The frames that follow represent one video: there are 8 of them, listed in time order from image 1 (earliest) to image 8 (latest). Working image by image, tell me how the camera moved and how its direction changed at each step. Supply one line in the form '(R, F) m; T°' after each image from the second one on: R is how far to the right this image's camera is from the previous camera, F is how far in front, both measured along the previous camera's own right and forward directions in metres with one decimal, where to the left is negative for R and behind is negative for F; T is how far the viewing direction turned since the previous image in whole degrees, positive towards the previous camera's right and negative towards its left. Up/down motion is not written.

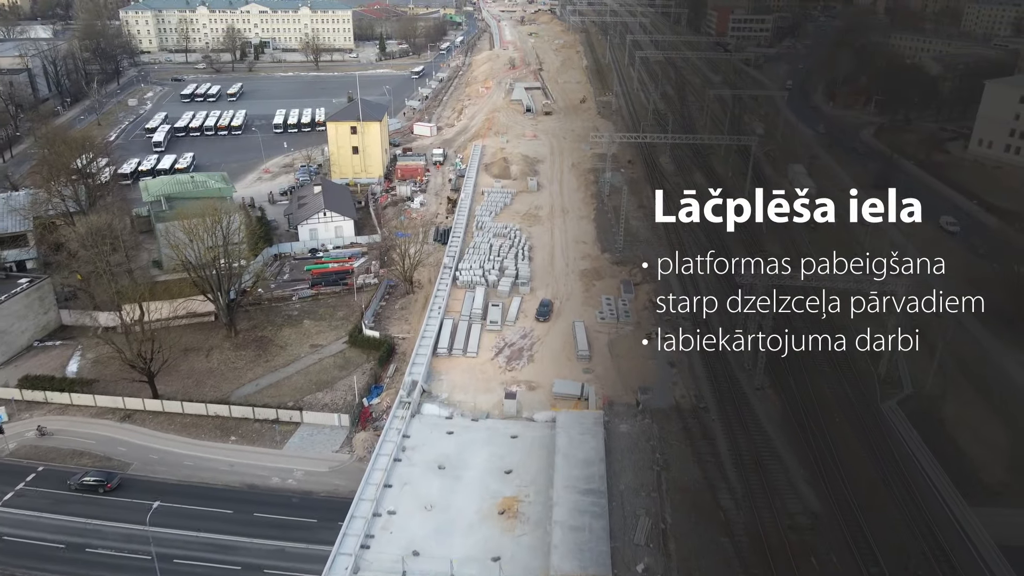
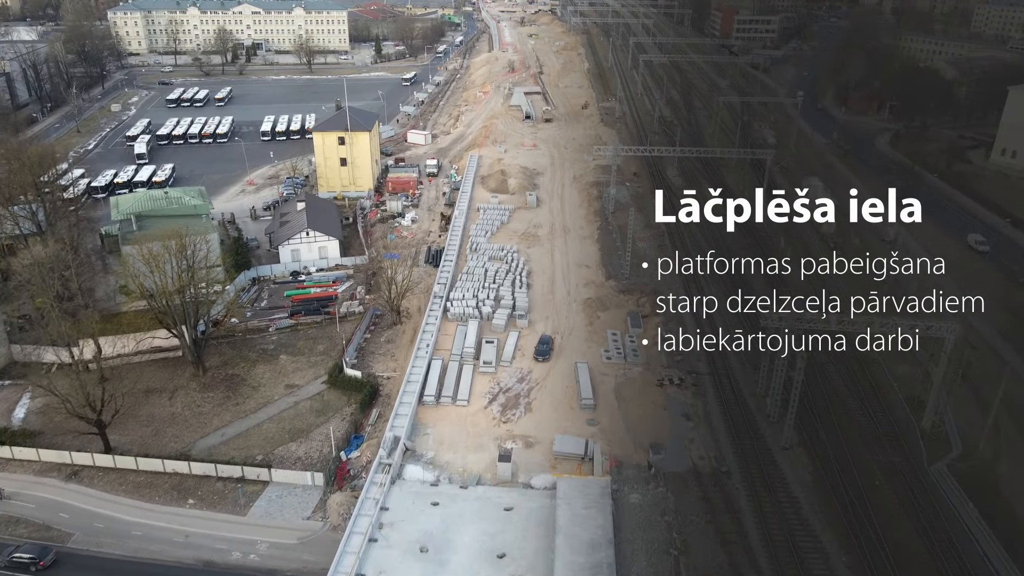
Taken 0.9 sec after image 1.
(+0.1, +1.8) m; 0°
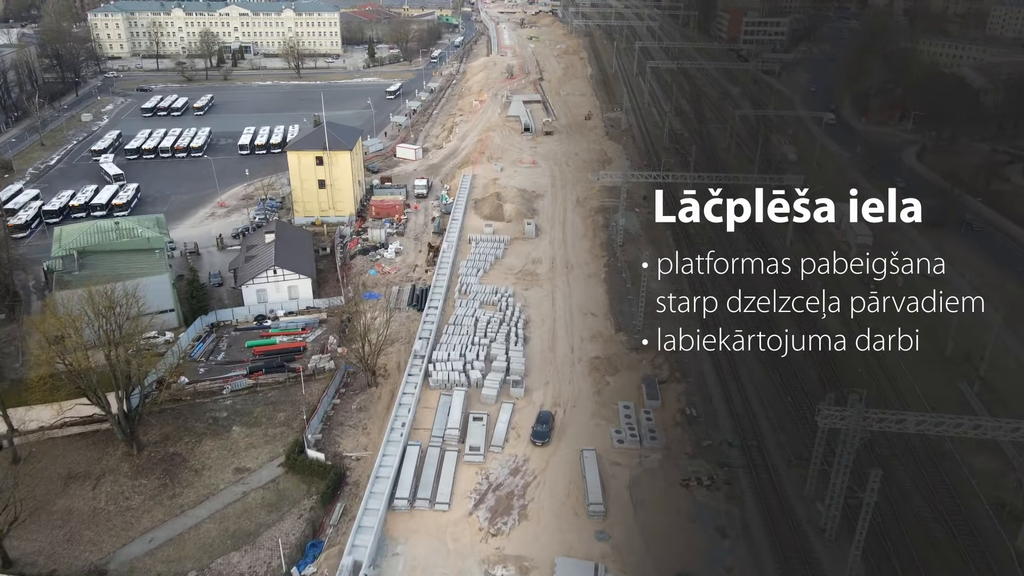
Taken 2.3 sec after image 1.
(+0.2, +2.8) m; 0°
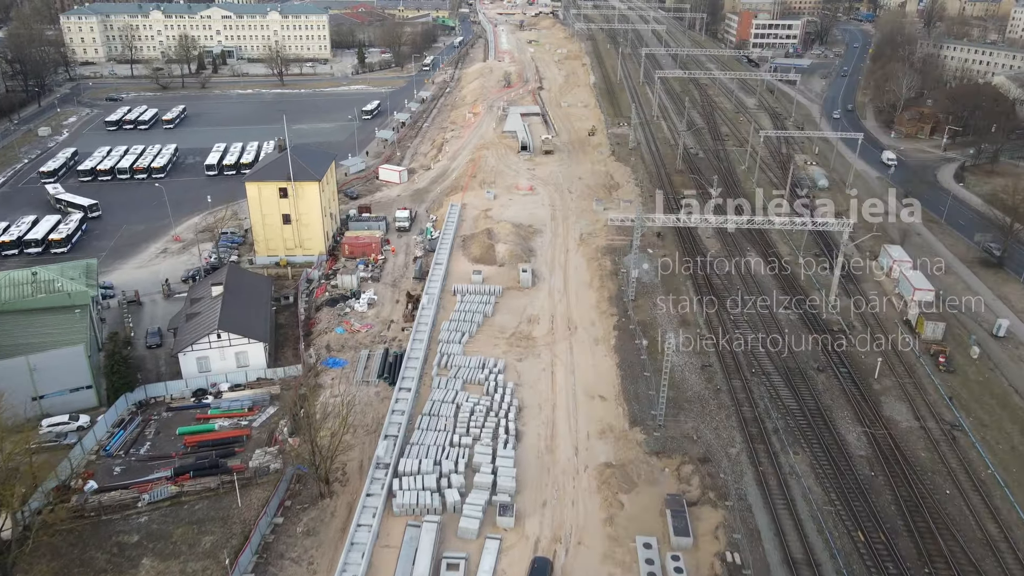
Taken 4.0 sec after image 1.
(+0.2, +3.4) m; 0°
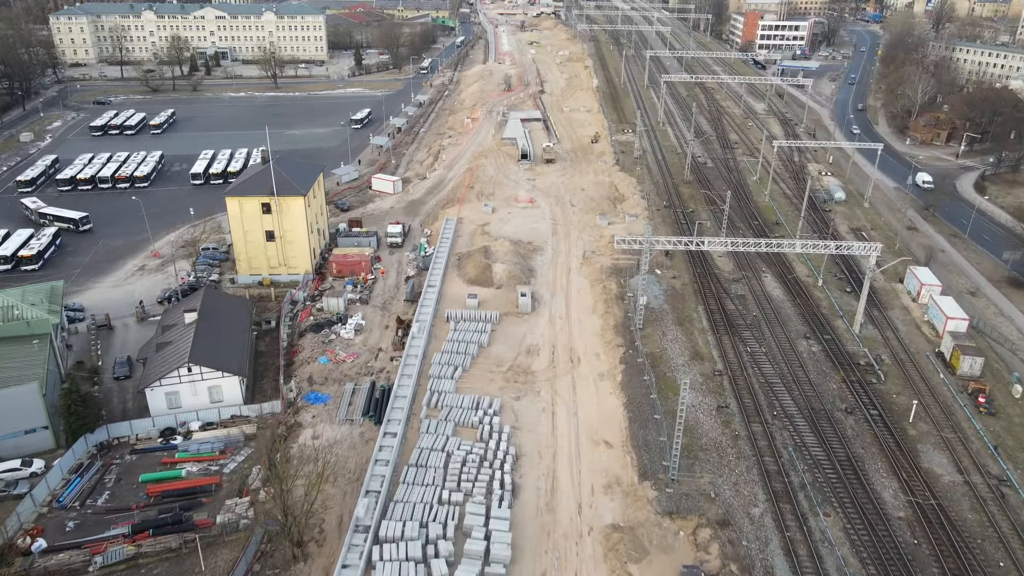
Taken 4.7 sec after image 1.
(+0.1, +1.4) m; 0°
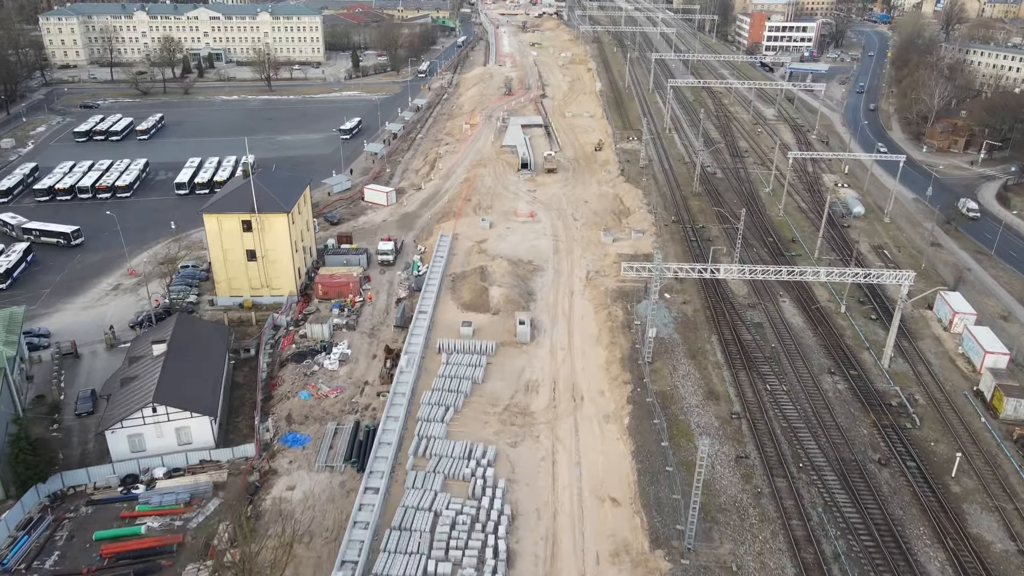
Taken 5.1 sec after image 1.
(+0.1, +1.4) m; 0°
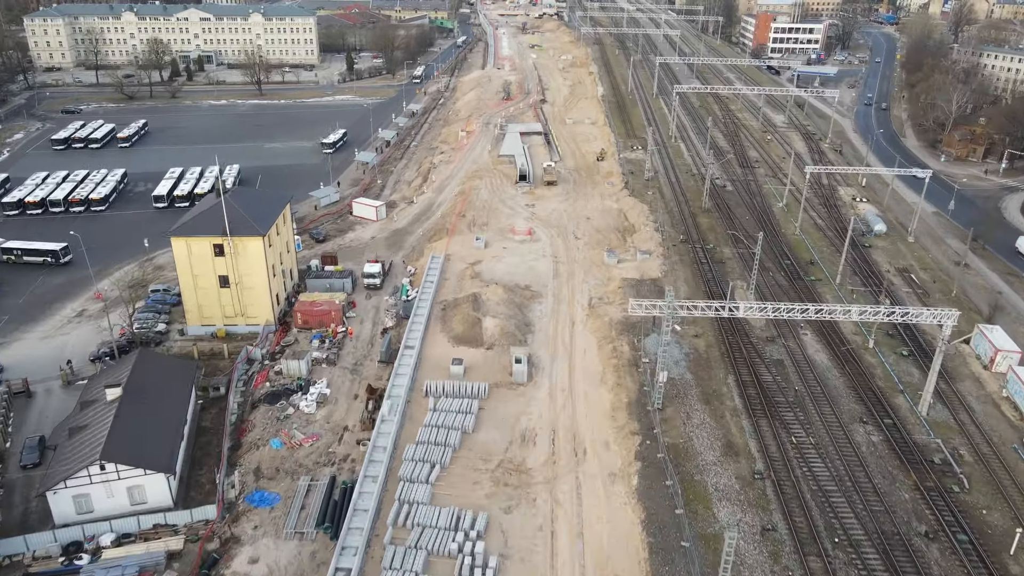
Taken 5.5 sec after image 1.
(+0.1, +1.6) m; 0°
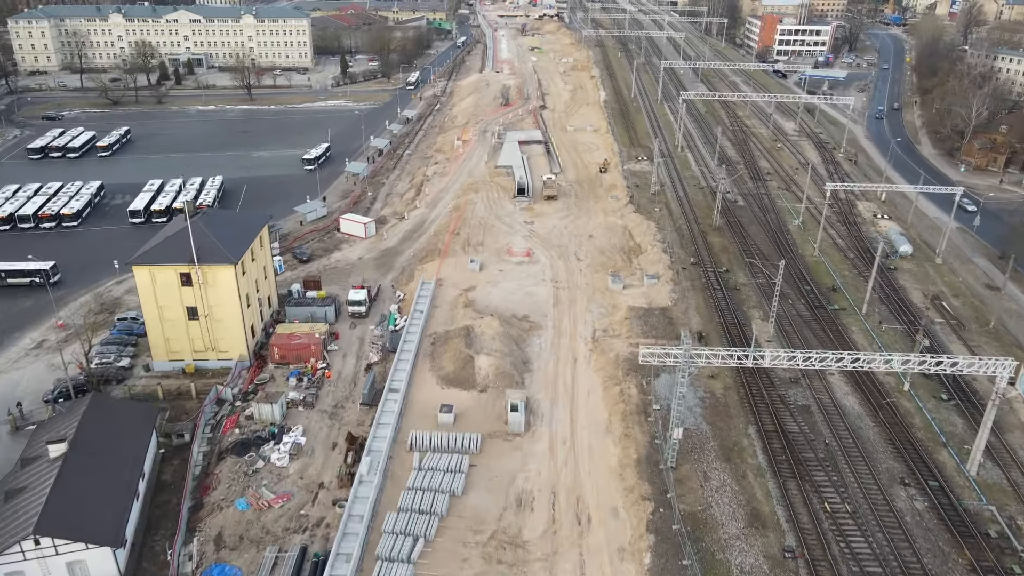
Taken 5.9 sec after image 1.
(+0.1, +1.6) m; 0°
